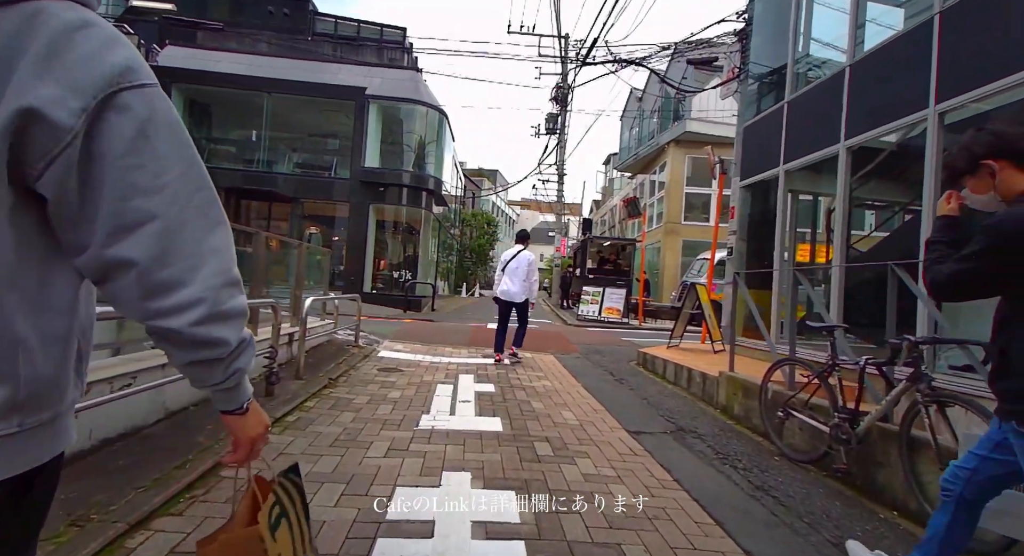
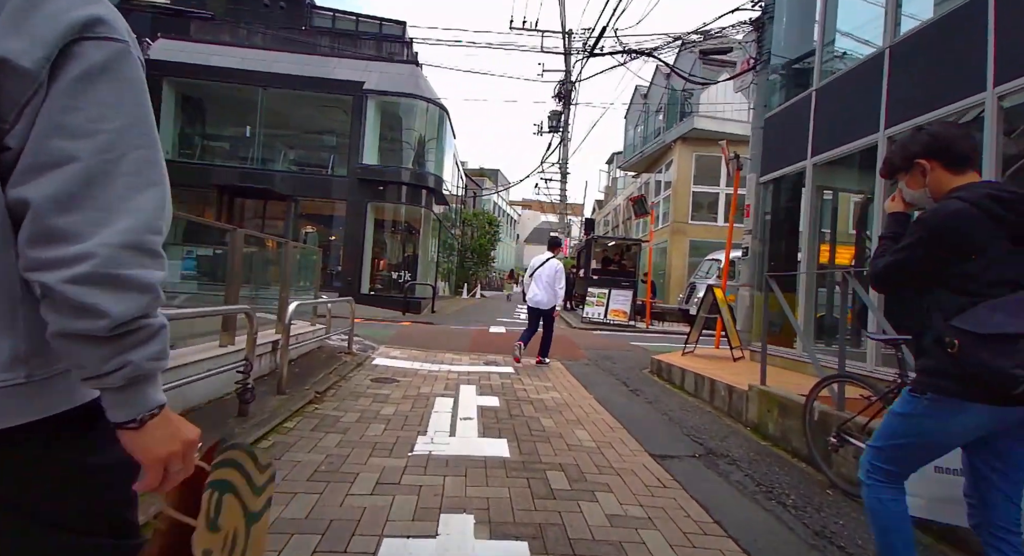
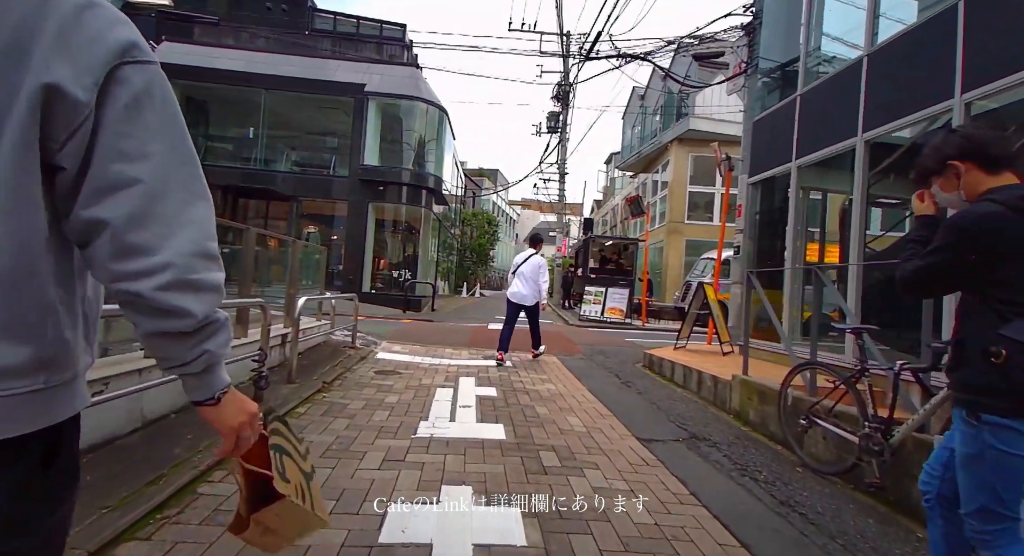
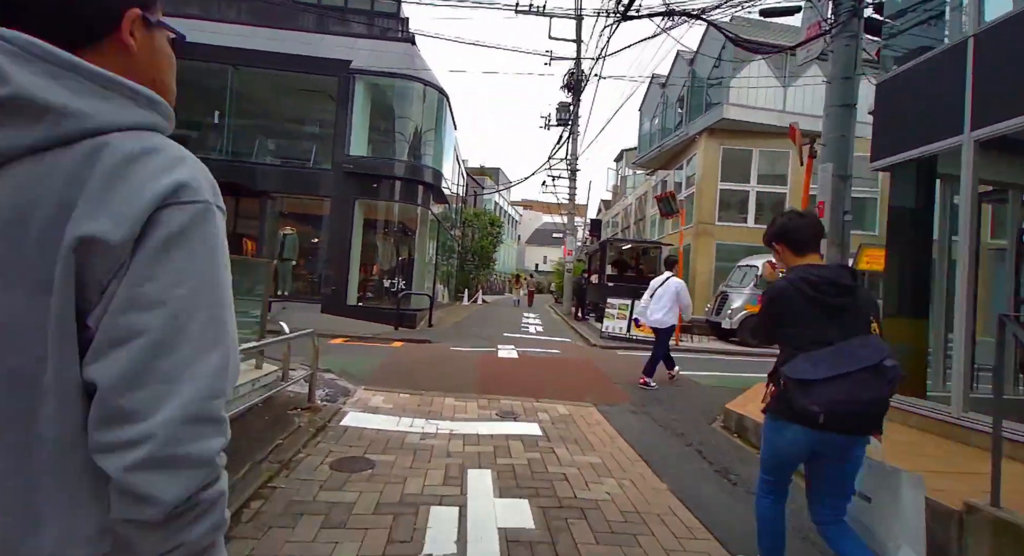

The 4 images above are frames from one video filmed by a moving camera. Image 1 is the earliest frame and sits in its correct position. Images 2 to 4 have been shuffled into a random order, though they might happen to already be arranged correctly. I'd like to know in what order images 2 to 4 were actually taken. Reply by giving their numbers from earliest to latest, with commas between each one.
3, 2, 4
